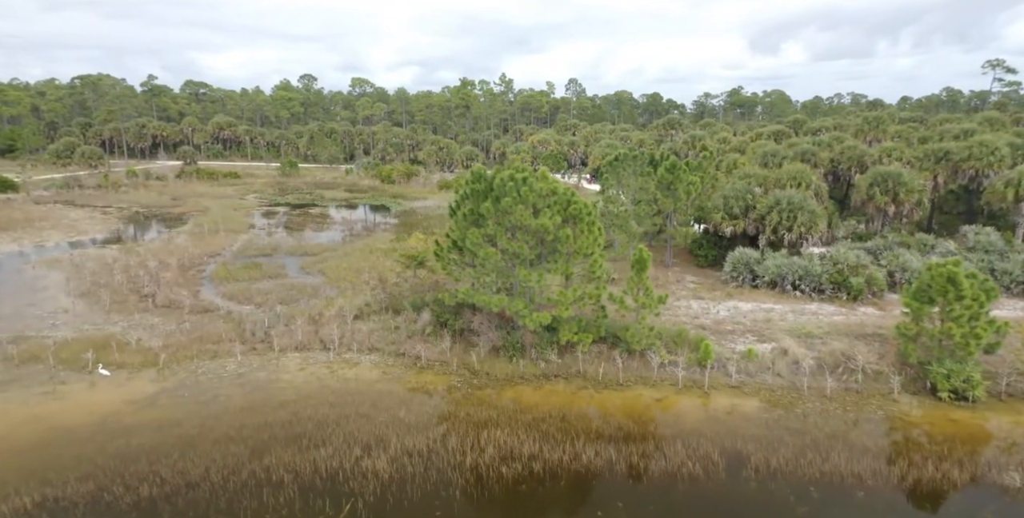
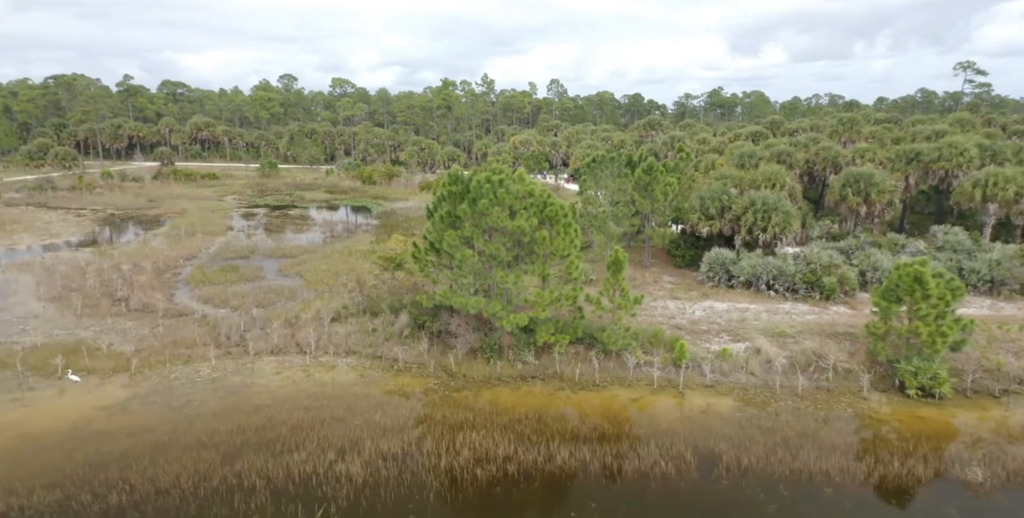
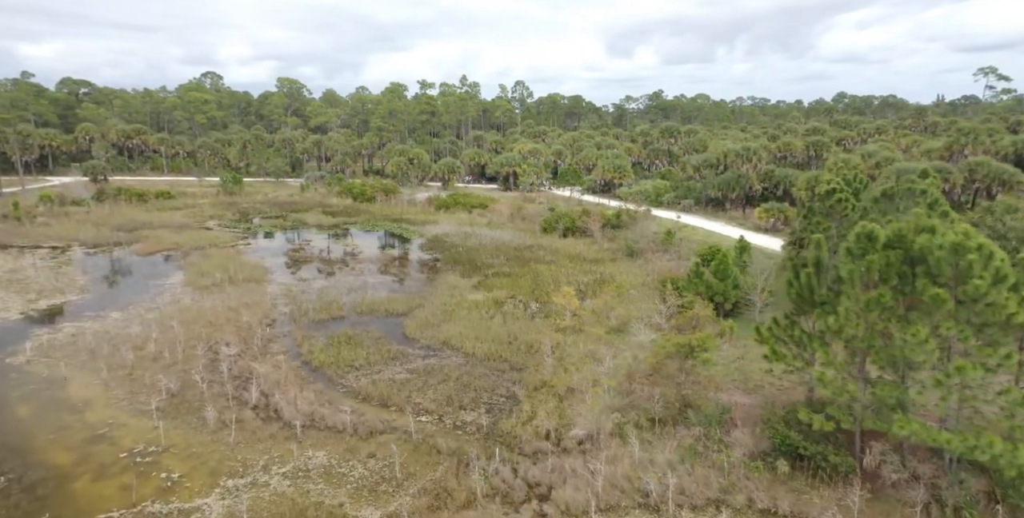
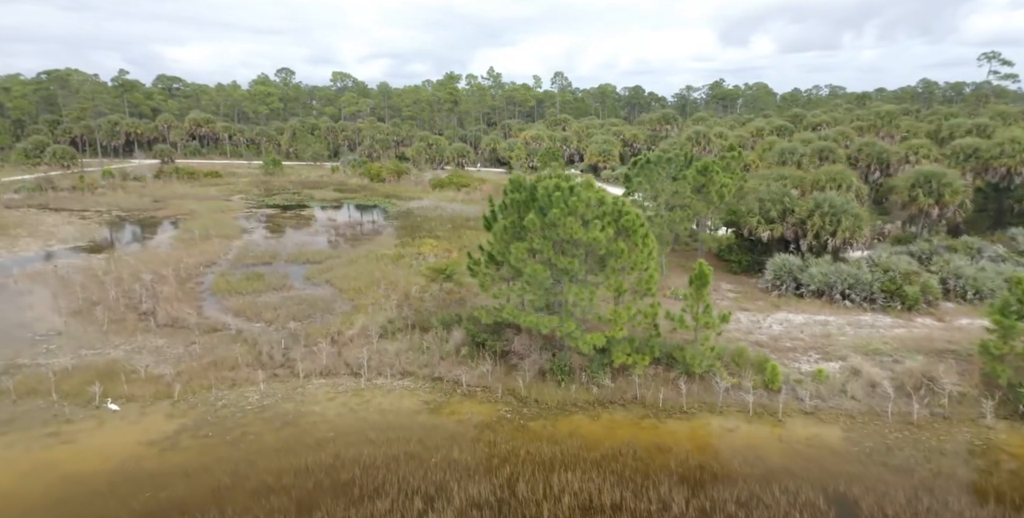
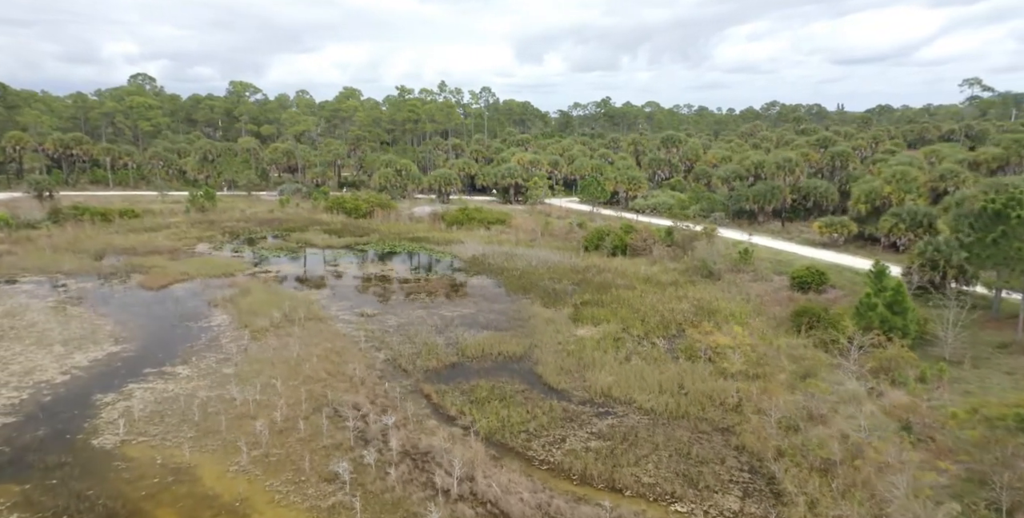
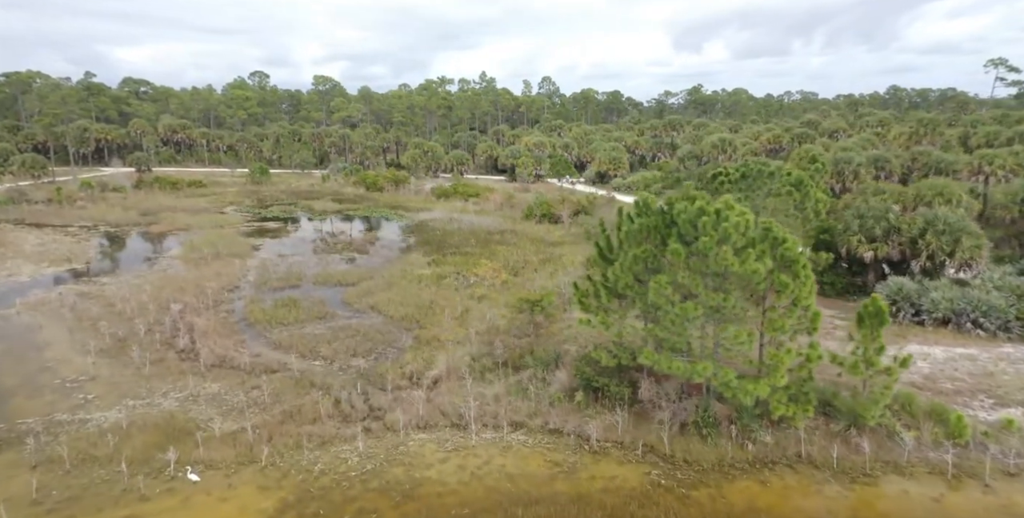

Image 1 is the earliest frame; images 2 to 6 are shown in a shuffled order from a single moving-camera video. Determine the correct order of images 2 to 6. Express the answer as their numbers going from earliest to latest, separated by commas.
2, 4, 6, 3, 5
